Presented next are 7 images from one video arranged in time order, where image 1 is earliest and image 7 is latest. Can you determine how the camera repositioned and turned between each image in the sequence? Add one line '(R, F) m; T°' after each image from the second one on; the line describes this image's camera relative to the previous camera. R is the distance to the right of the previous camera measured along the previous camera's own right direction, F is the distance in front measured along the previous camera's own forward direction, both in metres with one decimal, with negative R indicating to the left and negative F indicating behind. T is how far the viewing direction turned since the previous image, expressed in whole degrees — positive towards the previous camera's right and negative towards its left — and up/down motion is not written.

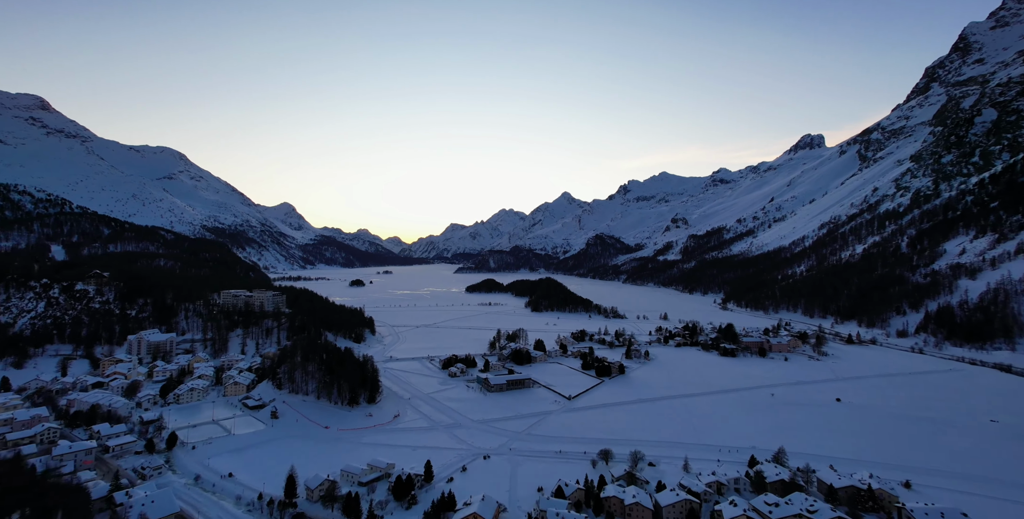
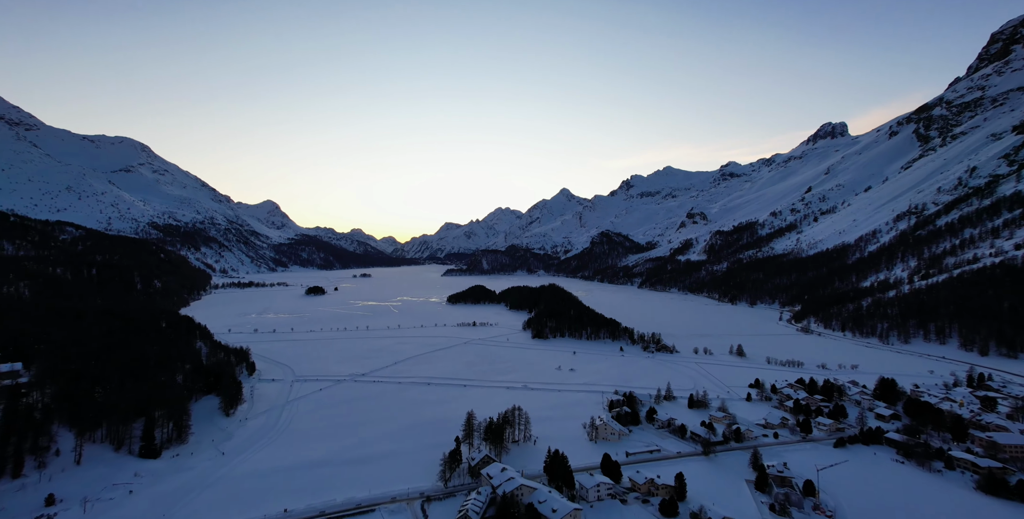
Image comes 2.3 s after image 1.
(+0.5, +24.2) m; 0°
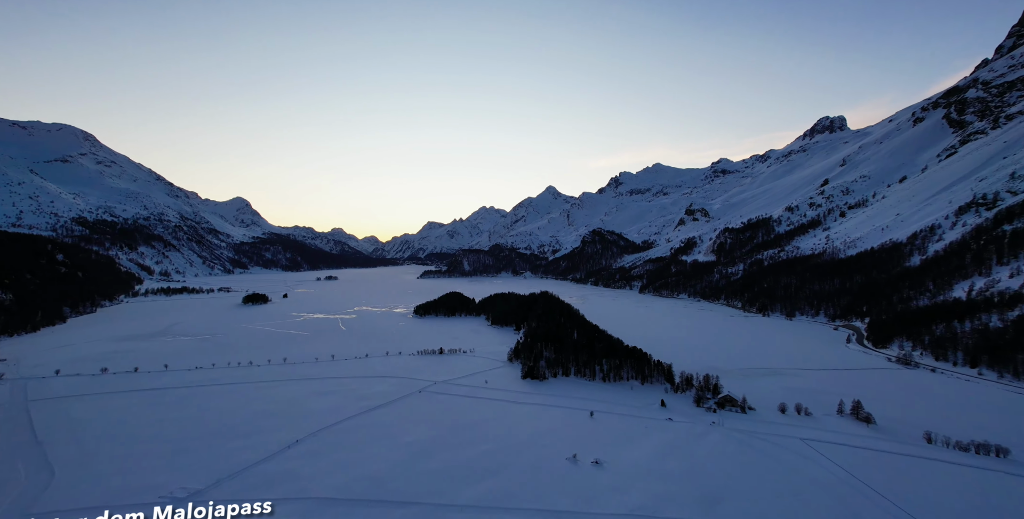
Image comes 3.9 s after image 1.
(+0.3, +18.0) m; +2°
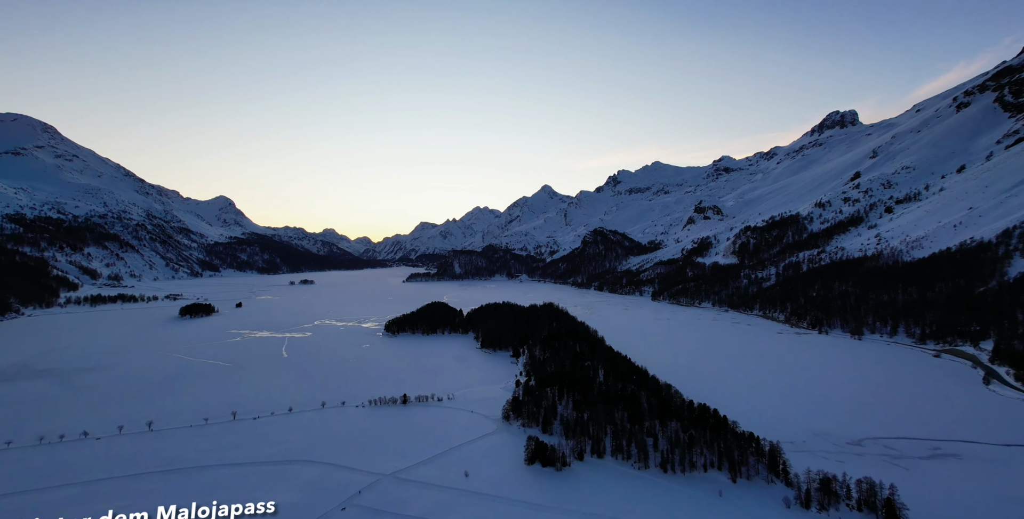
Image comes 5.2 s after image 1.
(-0.2, +15.5) m; +1°
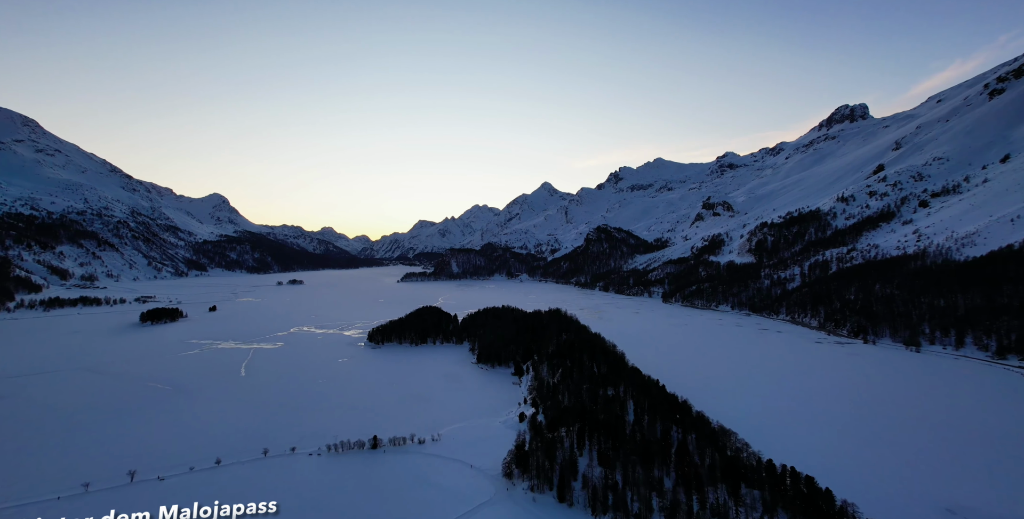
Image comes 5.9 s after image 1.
(-0.2, +8.0) m; 0°
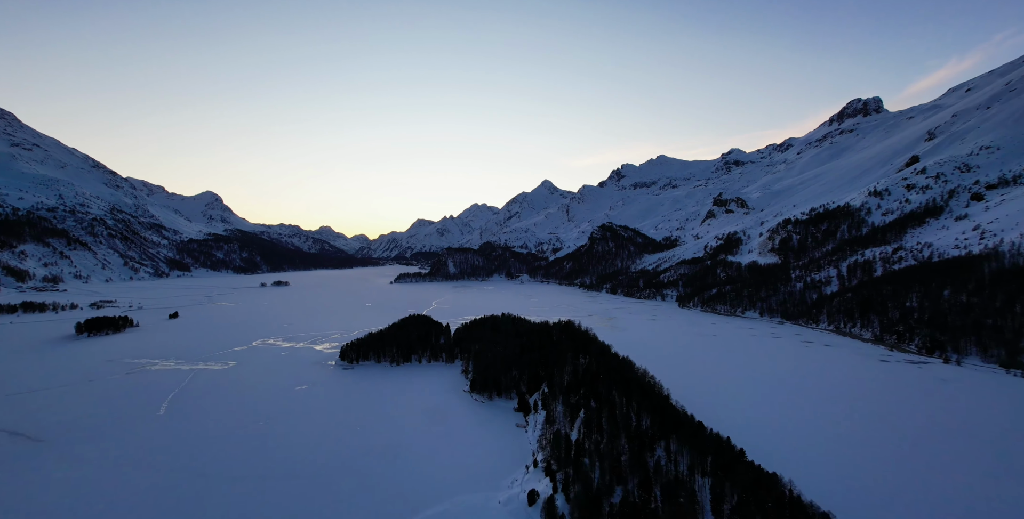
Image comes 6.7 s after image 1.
(-0.2, +9.7) m; 0°
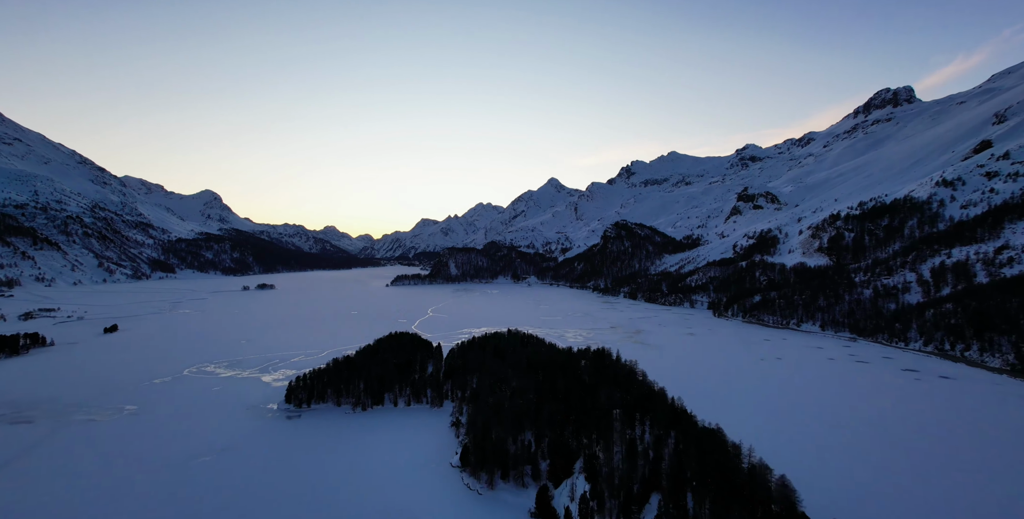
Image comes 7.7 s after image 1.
(-0.4, +13.1) m; -1°
